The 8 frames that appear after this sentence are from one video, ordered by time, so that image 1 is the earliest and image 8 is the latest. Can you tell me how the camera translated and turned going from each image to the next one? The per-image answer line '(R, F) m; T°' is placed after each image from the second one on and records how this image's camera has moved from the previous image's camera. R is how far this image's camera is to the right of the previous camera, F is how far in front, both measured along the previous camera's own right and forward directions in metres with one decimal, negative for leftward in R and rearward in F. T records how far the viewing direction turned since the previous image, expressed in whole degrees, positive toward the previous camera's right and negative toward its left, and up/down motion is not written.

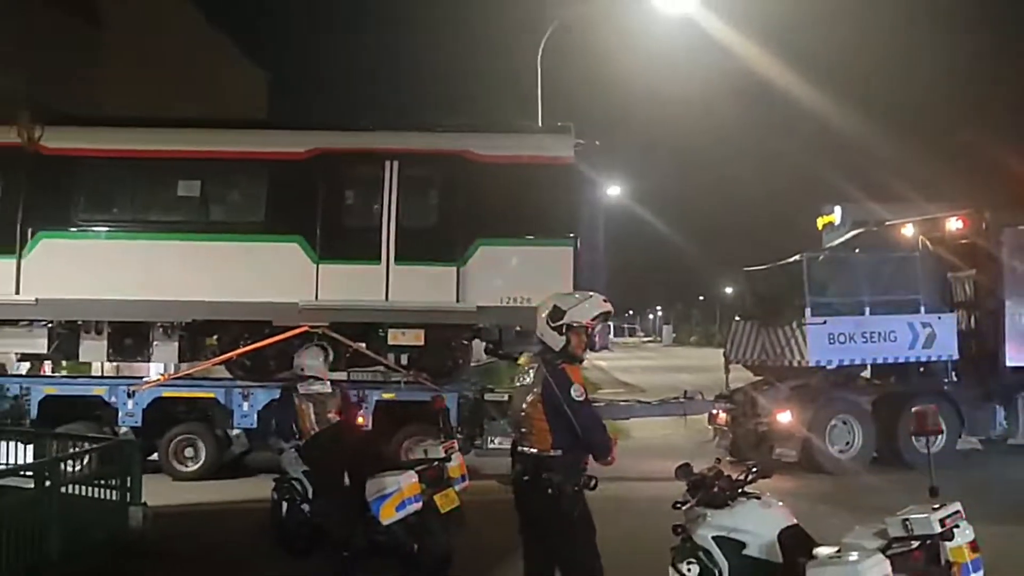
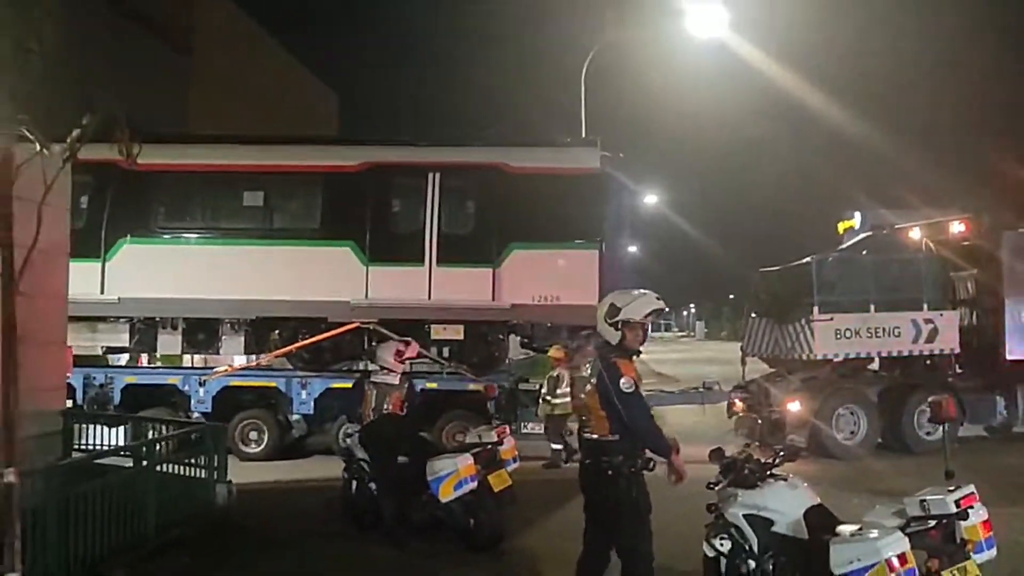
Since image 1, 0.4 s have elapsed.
(-0.1, -0.6) m; -2°
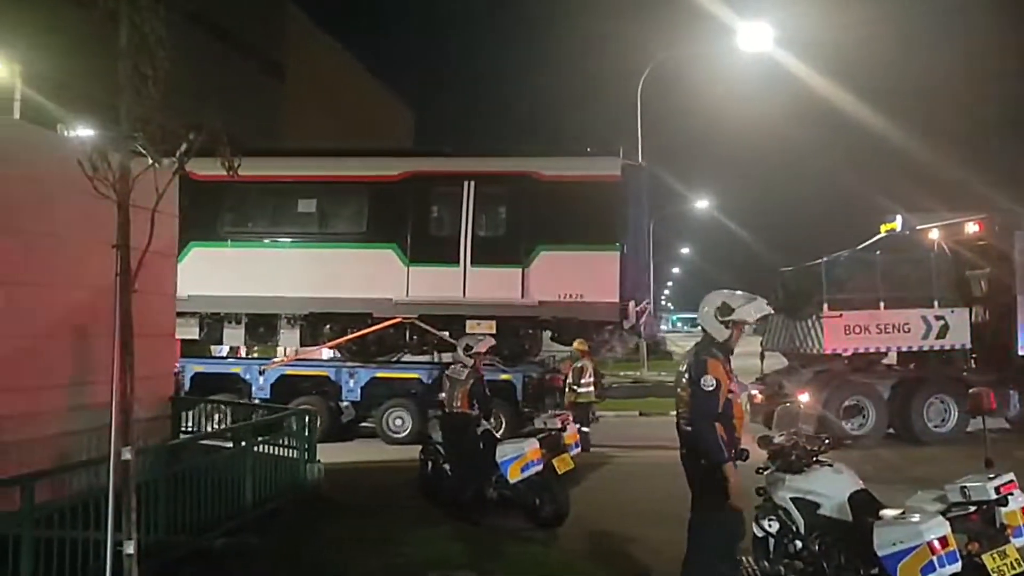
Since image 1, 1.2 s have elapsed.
(-0.1, -0.6) m; -3°
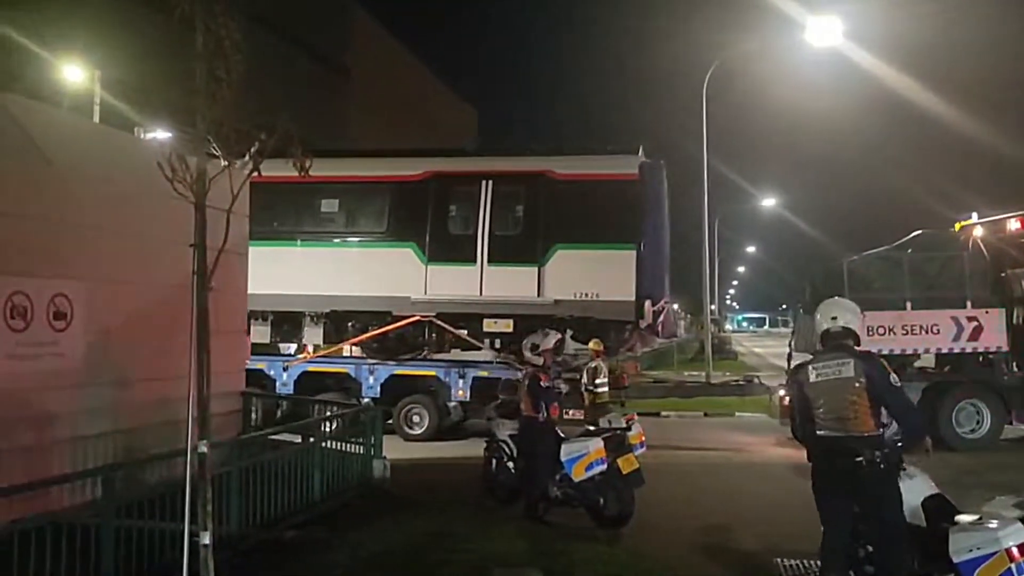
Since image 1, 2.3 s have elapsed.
(0.0, 0.0) m; -4°
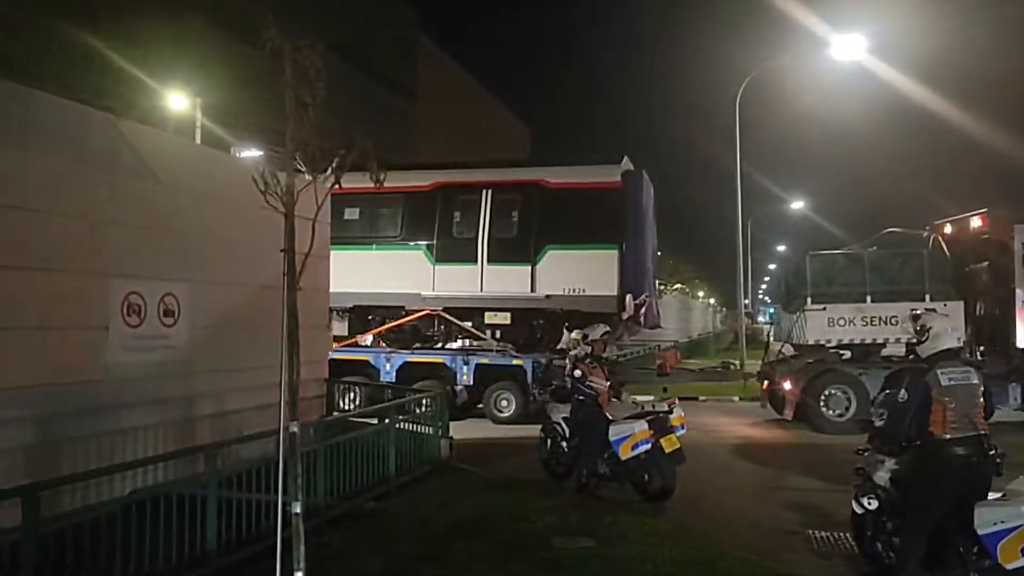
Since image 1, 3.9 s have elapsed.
(0.0, -0.8) m; -3°
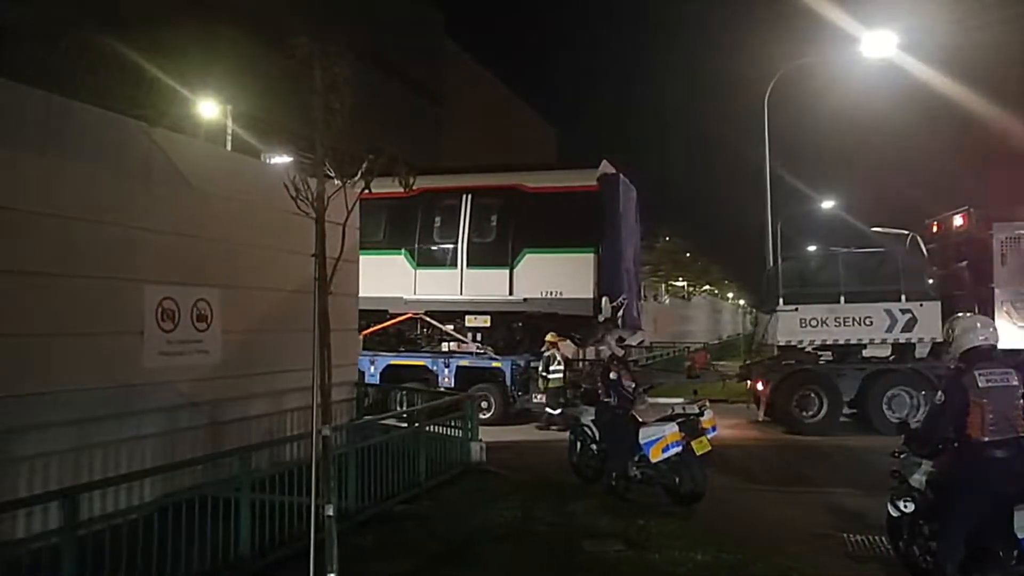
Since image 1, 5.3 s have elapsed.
(0.0, 0.0) m; -2°
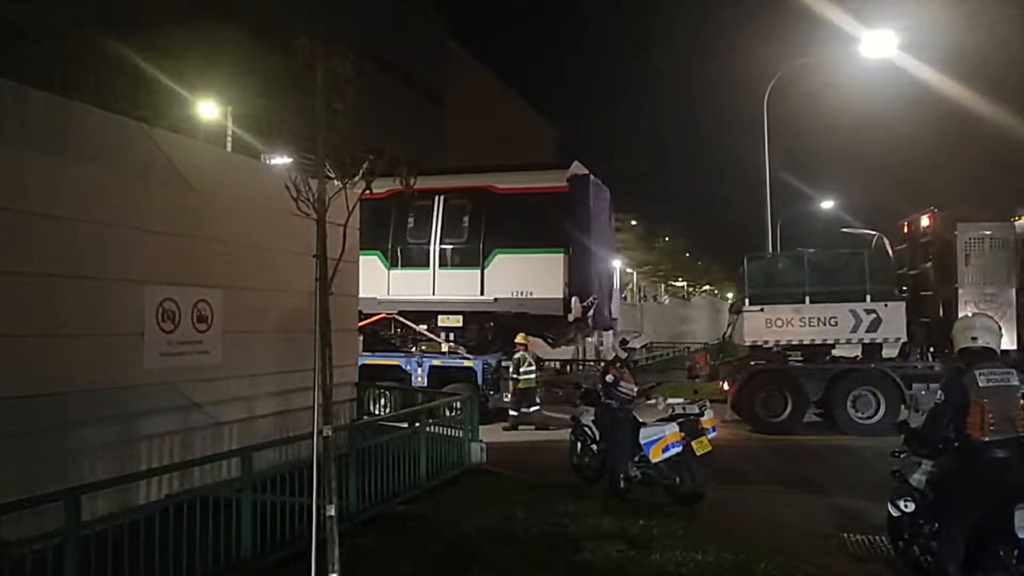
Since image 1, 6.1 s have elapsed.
(0.0, 0.0) m; 0°
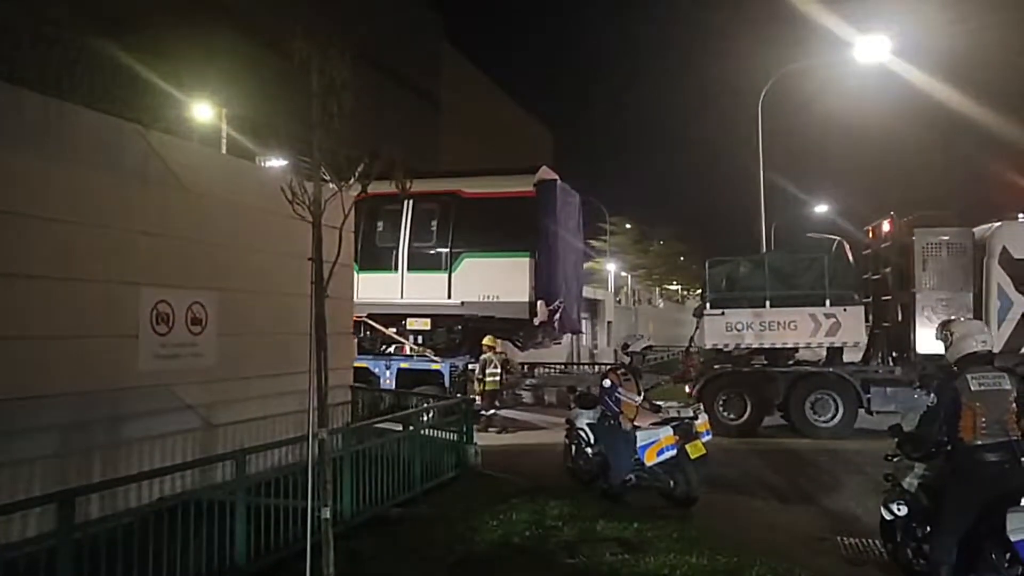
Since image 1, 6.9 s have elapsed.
(0.0, 0.0) m; 0°
